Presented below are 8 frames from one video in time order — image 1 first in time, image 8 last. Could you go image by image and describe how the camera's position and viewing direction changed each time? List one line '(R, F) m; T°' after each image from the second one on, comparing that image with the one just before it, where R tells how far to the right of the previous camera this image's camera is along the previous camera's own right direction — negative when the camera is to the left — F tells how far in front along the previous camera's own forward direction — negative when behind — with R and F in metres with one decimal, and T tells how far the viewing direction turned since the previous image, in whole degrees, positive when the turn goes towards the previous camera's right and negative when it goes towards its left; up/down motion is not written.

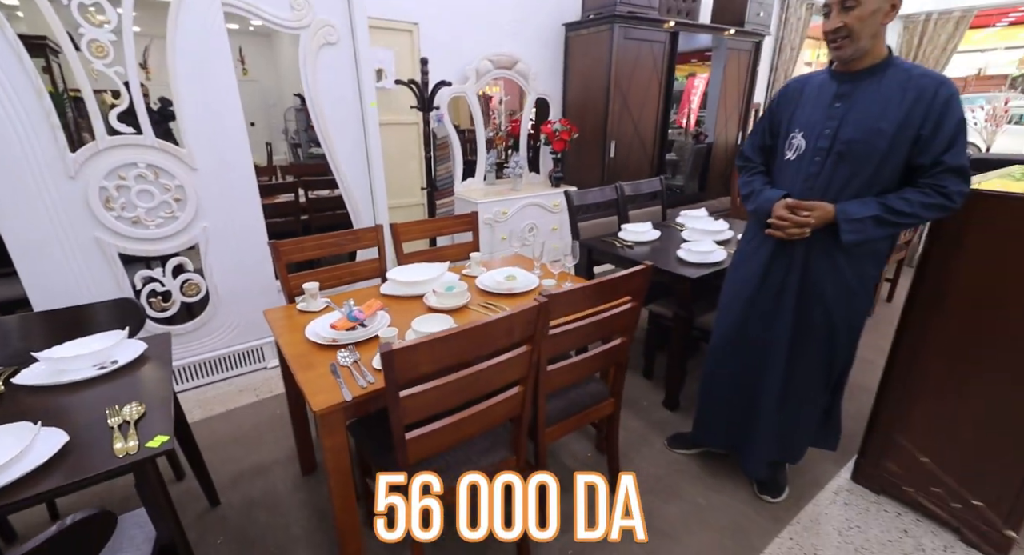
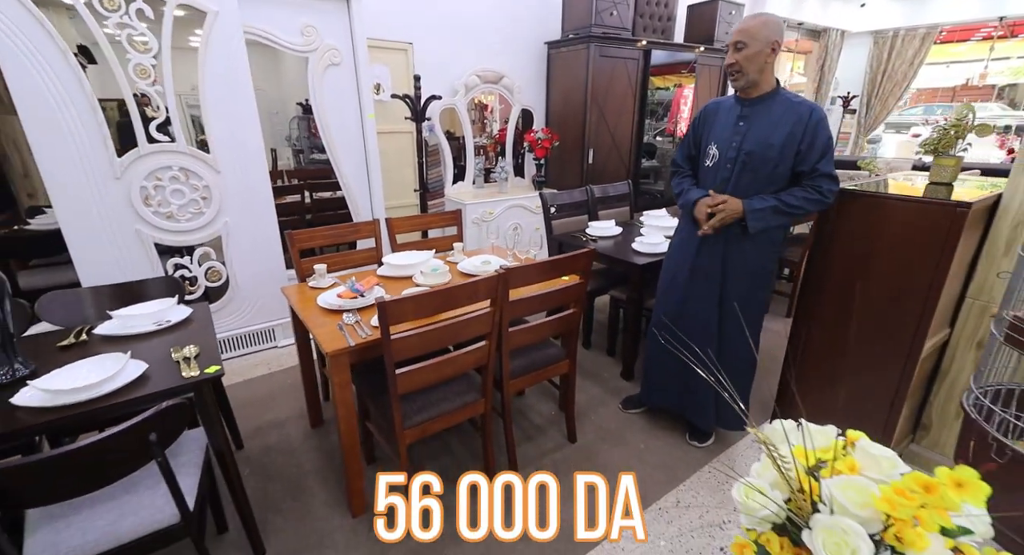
(+0.1, -0.4) m; 0°
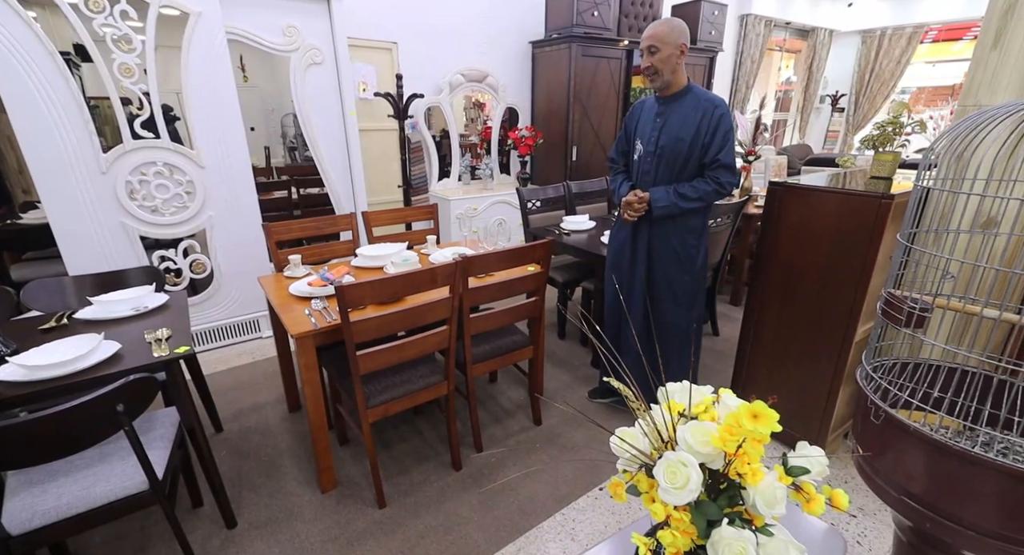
(+0.2, -0.1) m; 0°
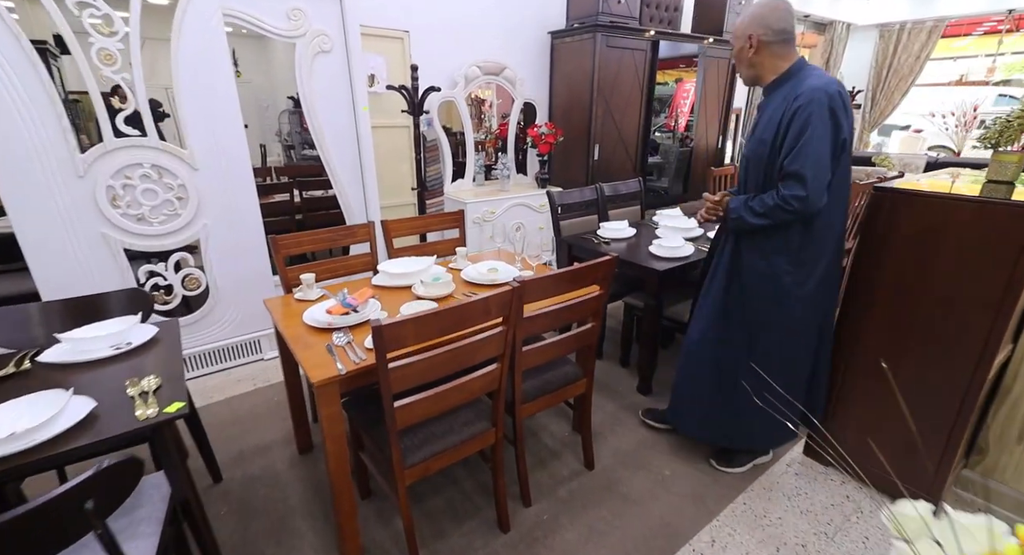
(-0.2, +0.3) m; +1°
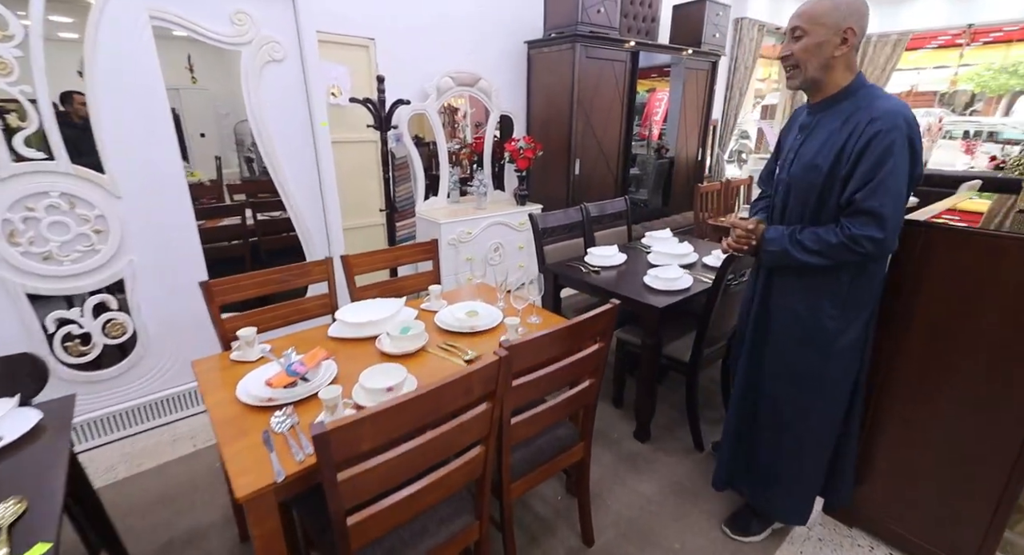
(0.0, +0.3) m; +3°
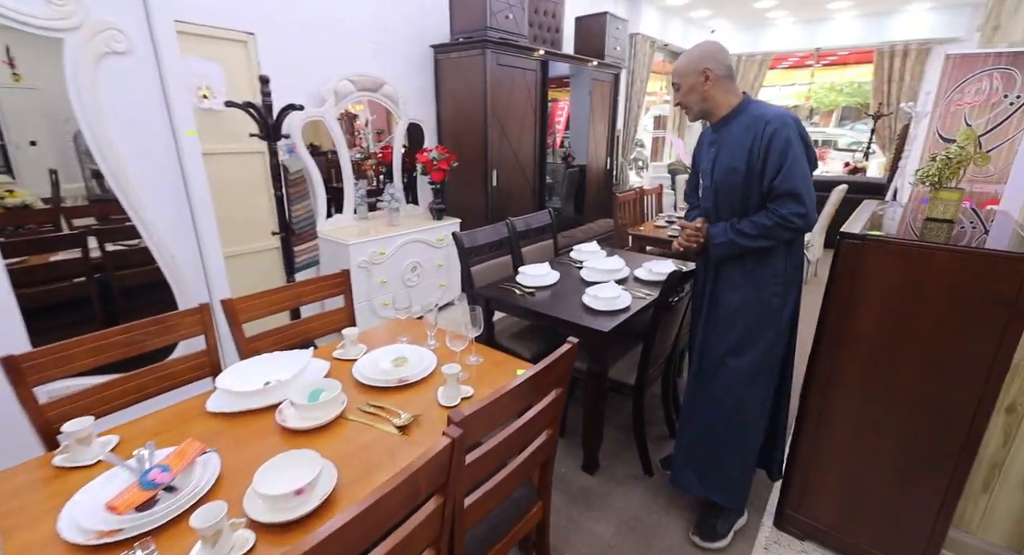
(-0.1, +0.3) m; +11°
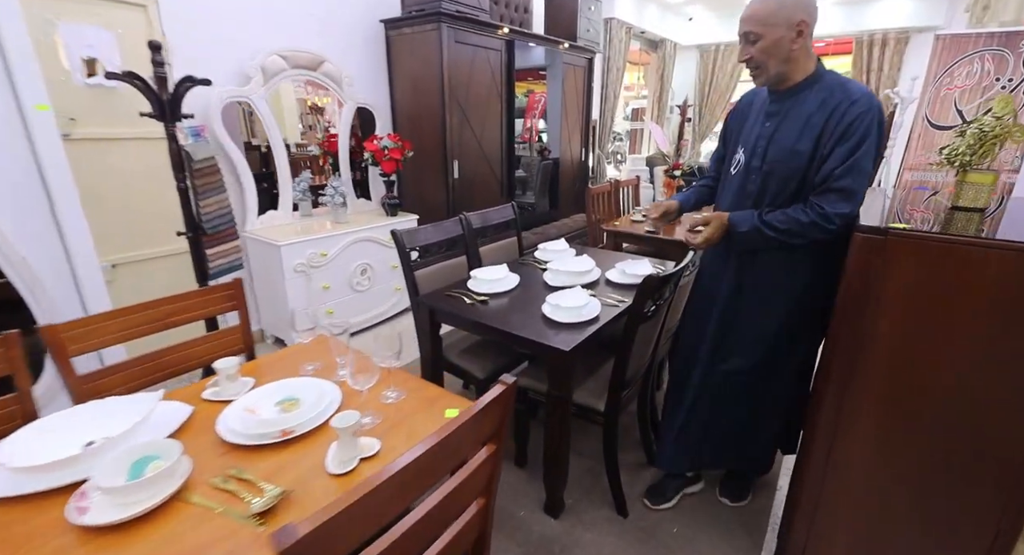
(+0.1, +0.4) m; +2°
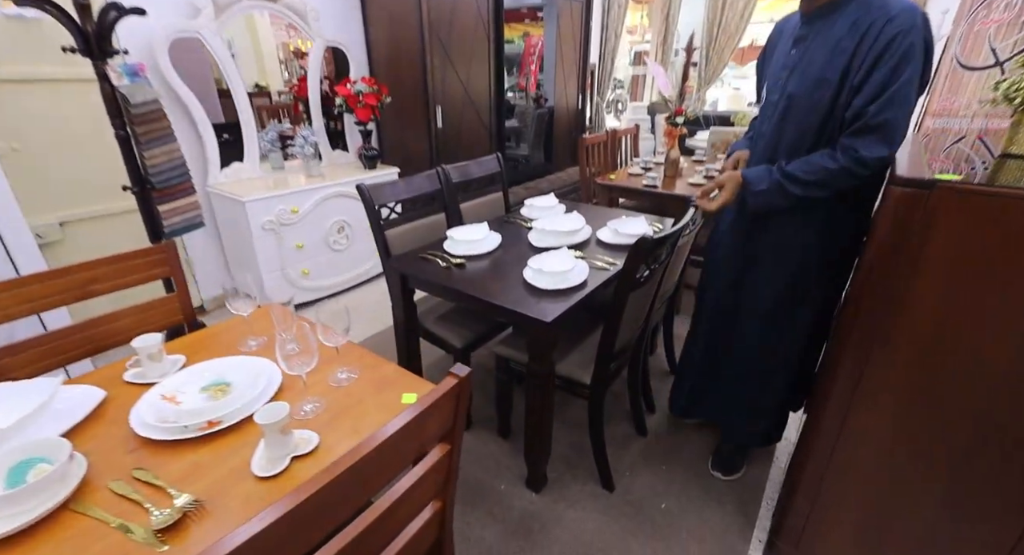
(+0.1, +0.2) m; 0°
